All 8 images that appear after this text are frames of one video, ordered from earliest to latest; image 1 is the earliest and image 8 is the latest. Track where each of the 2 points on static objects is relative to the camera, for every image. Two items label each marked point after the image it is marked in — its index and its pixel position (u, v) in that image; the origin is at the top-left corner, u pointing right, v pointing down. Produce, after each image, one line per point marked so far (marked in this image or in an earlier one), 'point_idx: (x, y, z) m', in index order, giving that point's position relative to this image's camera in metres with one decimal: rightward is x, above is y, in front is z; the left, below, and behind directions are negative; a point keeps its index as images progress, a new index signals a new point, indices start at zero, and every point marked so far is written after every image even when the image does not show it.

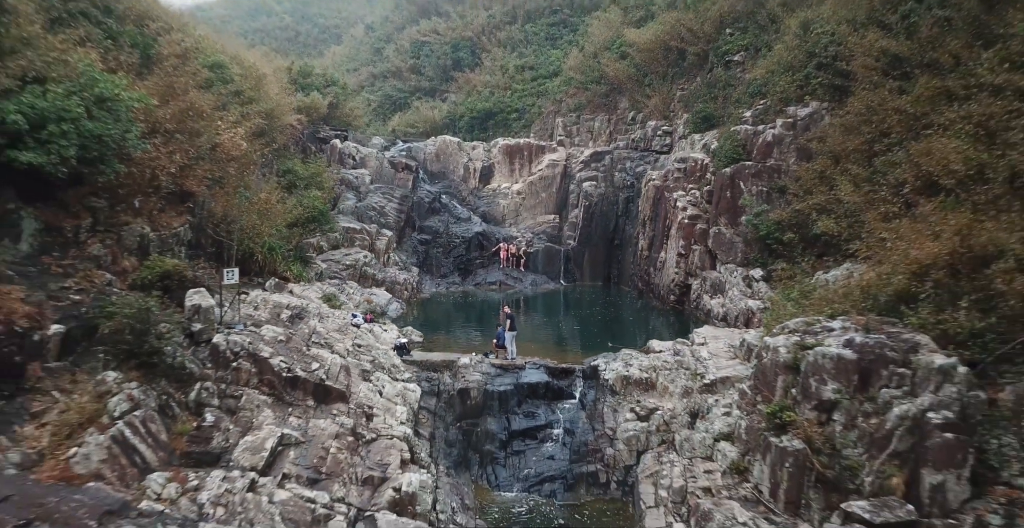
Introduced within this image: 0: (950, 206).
0: (+5.2, +0.8, +7.1) m
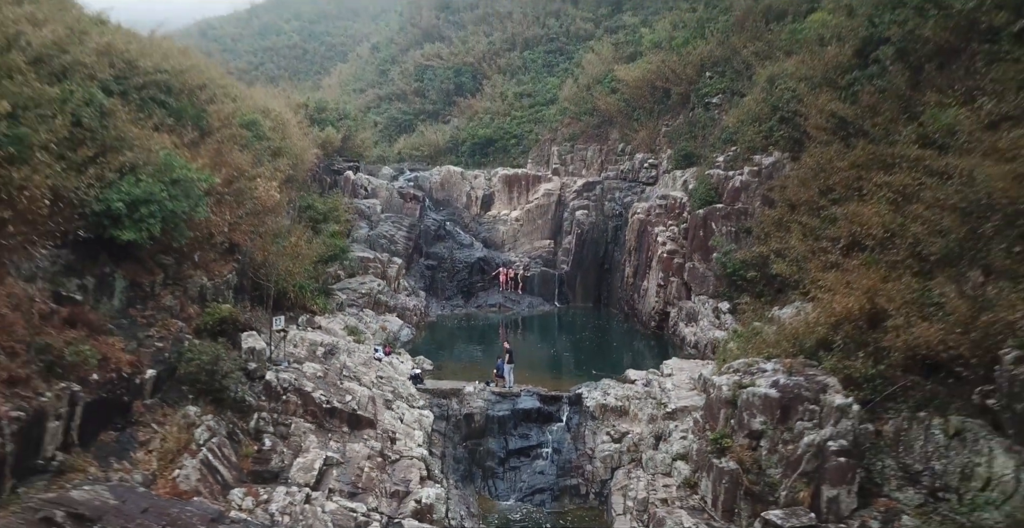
0: (+5.2, +0.1, +8.7) m
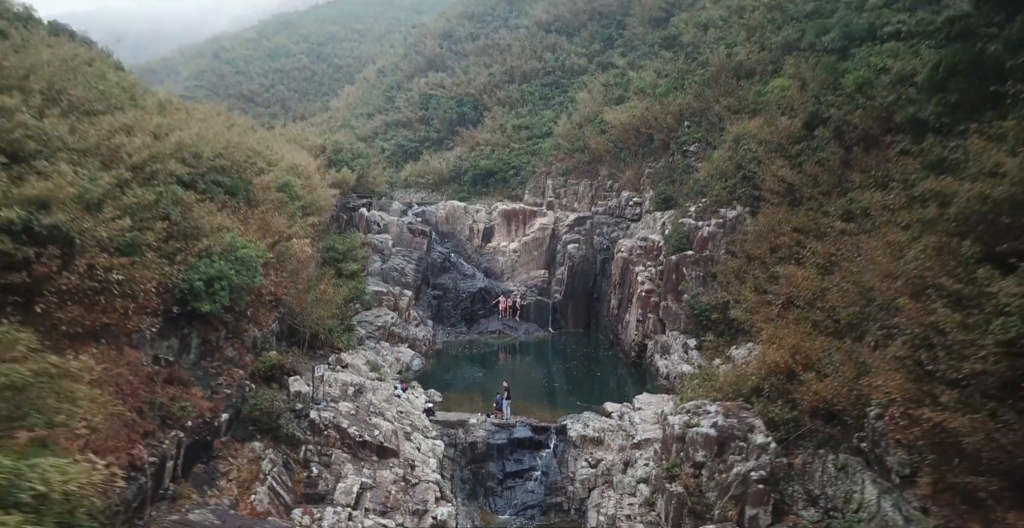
0: (+5.1, -1.0, +10.7) m
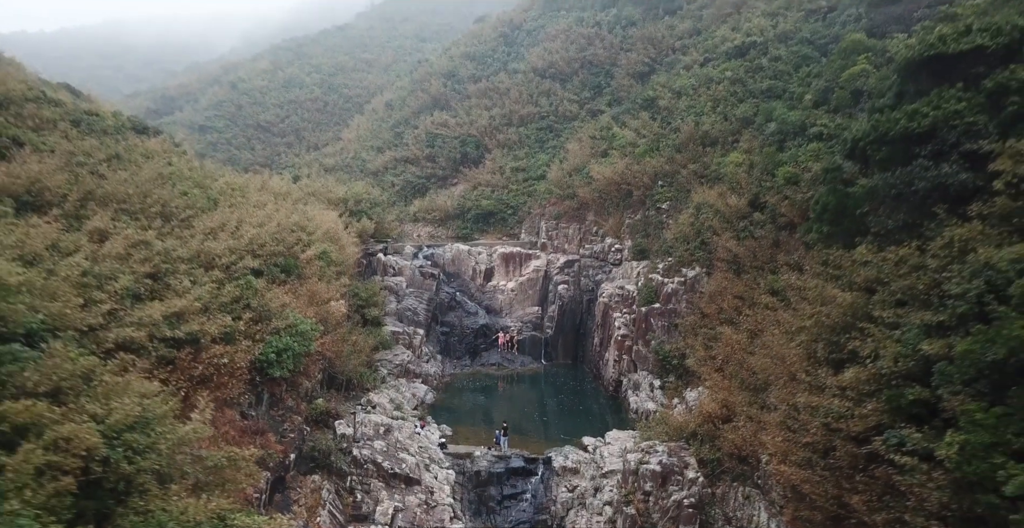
0: (+5.0, -2.6, +13.9) m
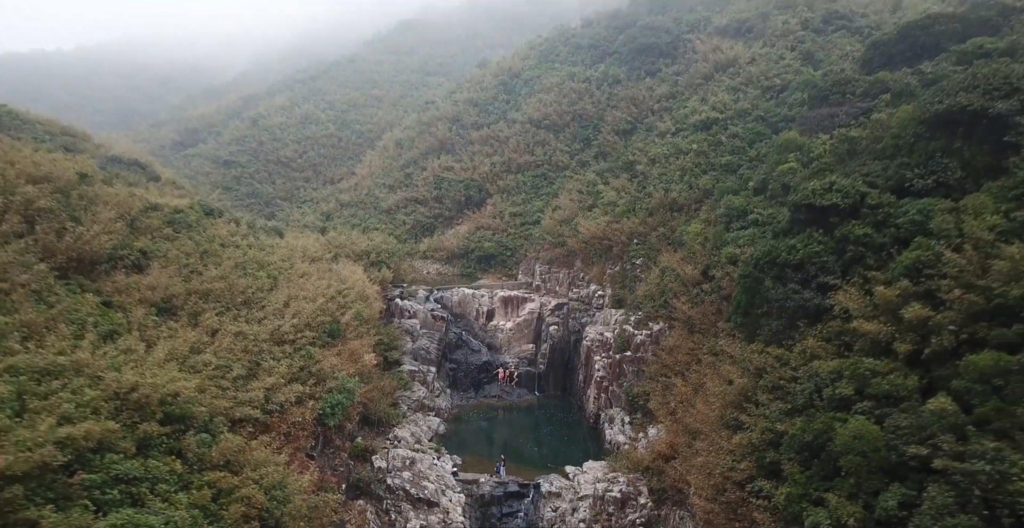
0: (+4.9, -4.8, +18.1) m
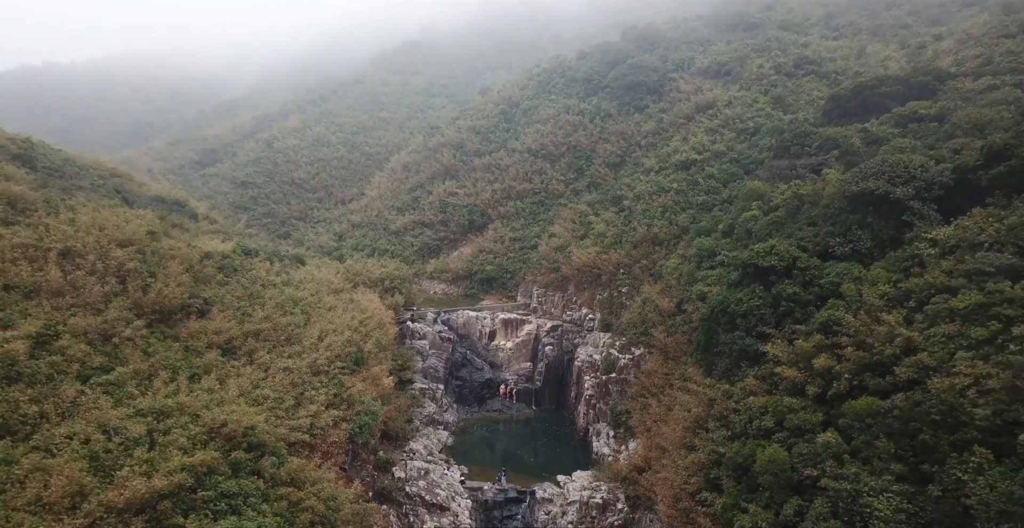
0: (+4.9, -6.2, +21.4) m
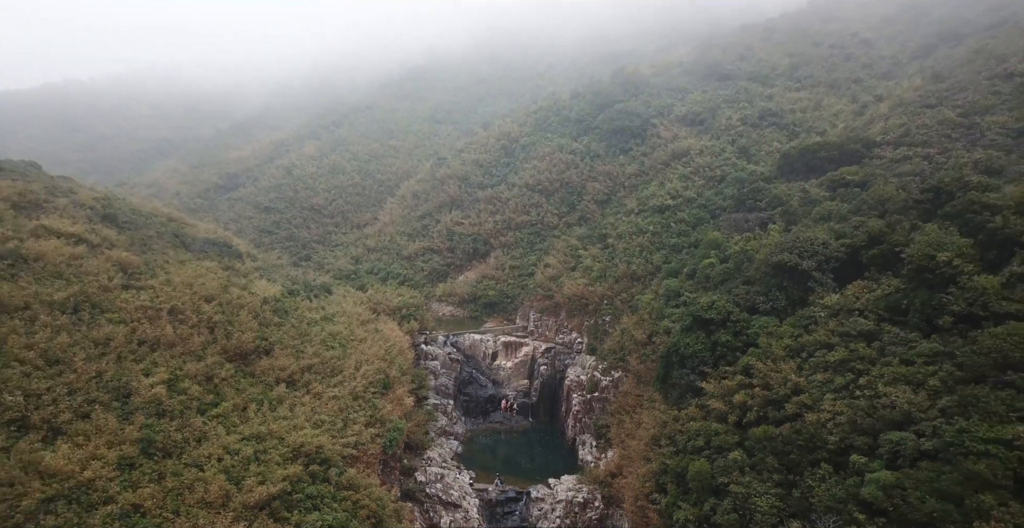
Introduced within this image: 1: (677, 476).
0: (+4.9, -8.2, +26.5) m
1: (+5.4, -7.0, +19.6) m
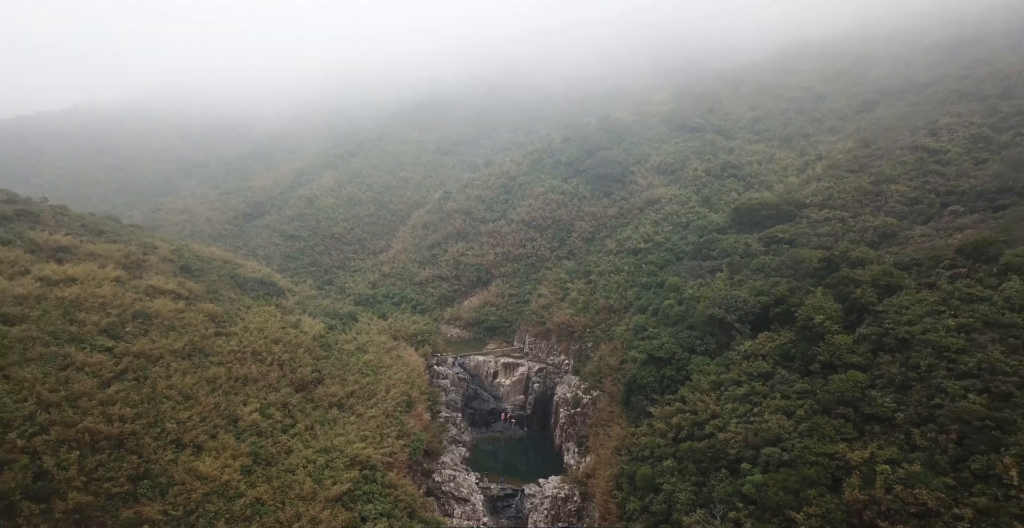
0: (+4.7, -10.7, +33.5) m
1: (+5.3, -9.5, +26.6) m
